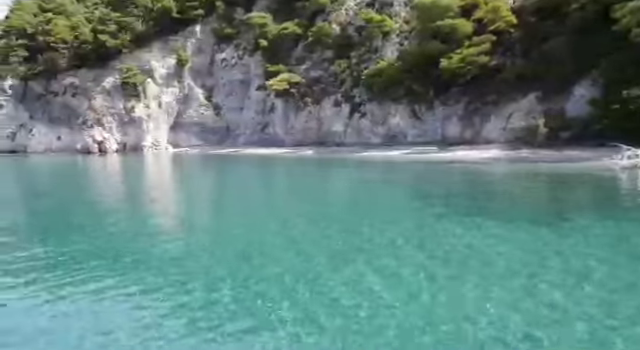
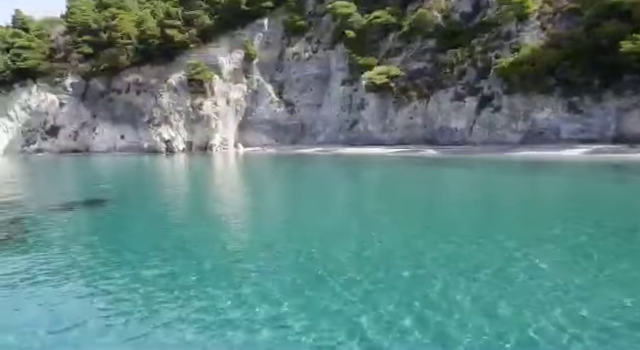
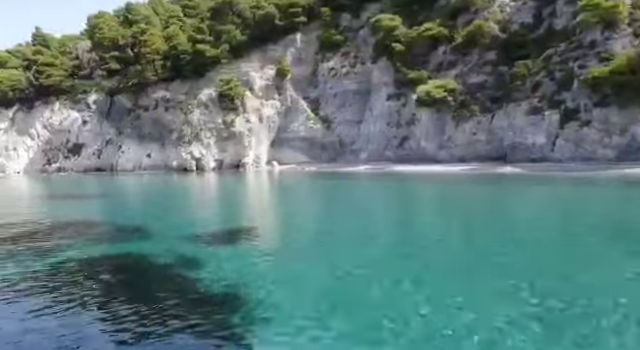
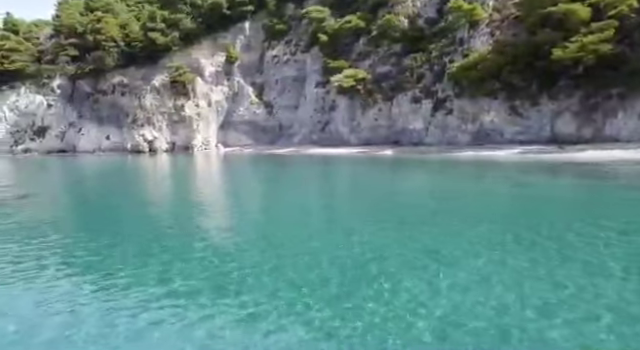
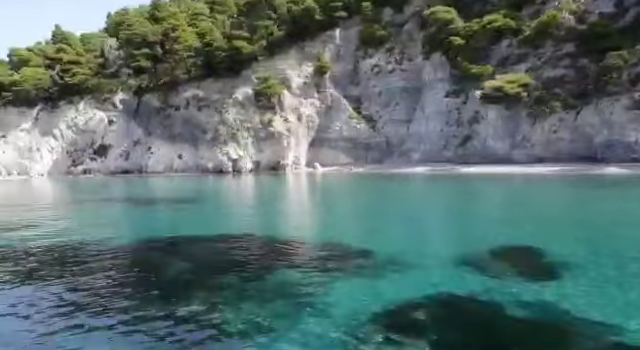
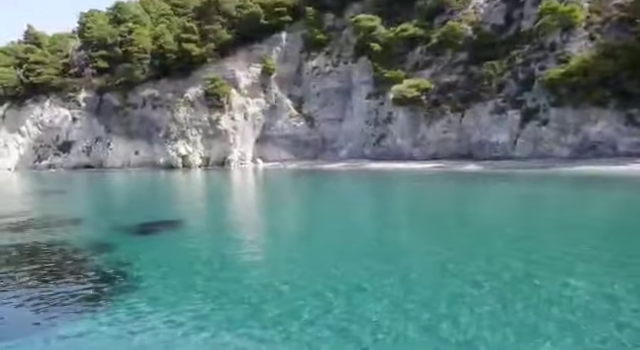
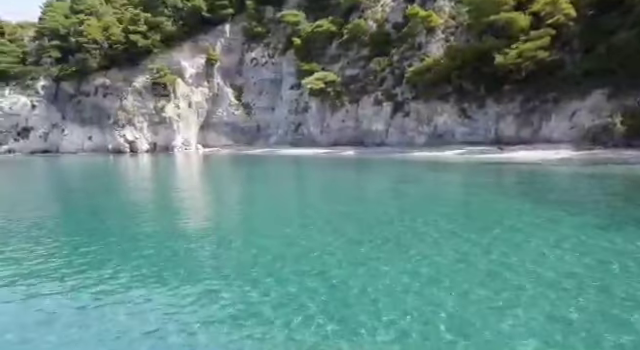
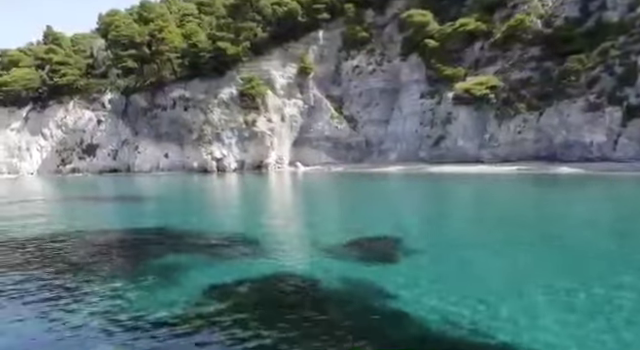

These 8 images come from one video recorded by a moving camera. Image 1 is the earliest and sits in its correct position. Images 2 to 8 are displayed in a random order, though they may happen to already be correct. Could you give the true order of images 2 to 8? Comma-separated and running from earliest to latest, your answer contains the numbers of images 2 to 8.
7, 4, 2, 6, 3, 8, 5
